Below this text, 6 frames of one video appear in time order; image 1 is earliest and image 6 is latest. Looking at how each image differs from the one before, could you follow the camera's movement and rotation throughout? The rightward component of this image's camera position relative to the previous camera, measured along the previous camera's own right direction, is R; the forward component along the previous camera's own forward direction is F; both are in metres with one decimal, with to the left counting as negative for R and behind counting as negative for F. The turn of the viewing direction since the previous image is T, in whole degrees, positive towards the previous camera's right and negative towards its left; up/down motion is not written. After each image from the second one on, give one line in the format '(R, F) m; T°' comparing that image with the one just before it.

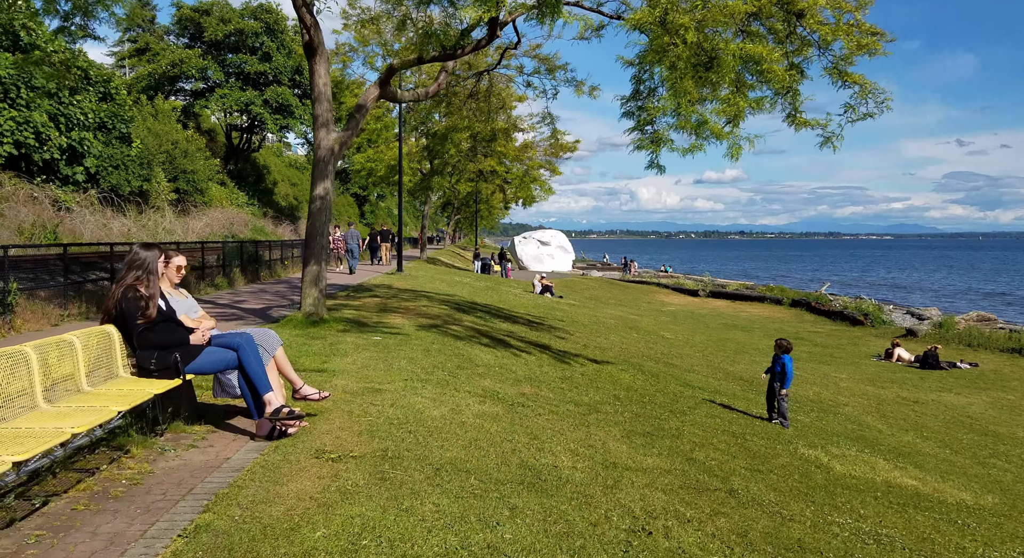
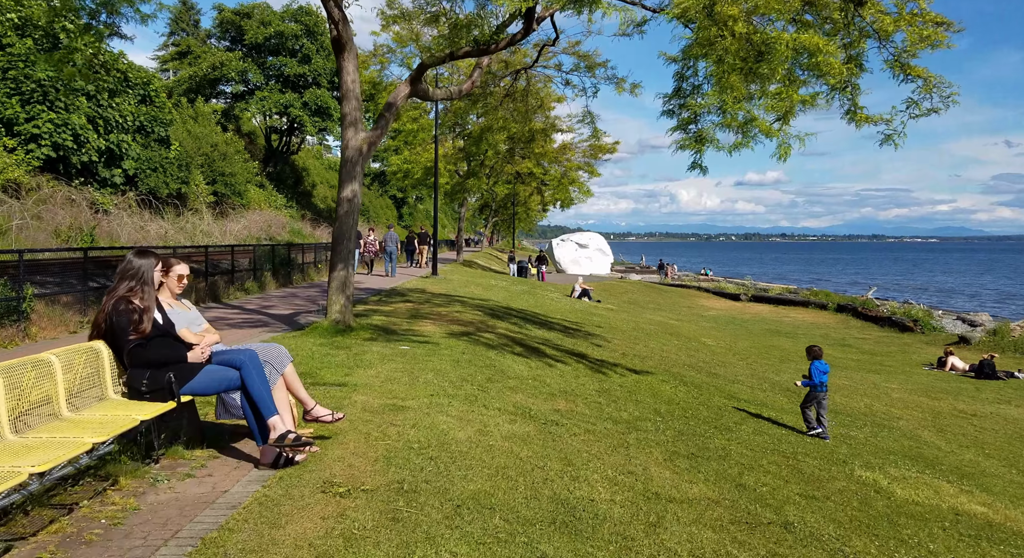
(0.0, +0.5) m; -3°
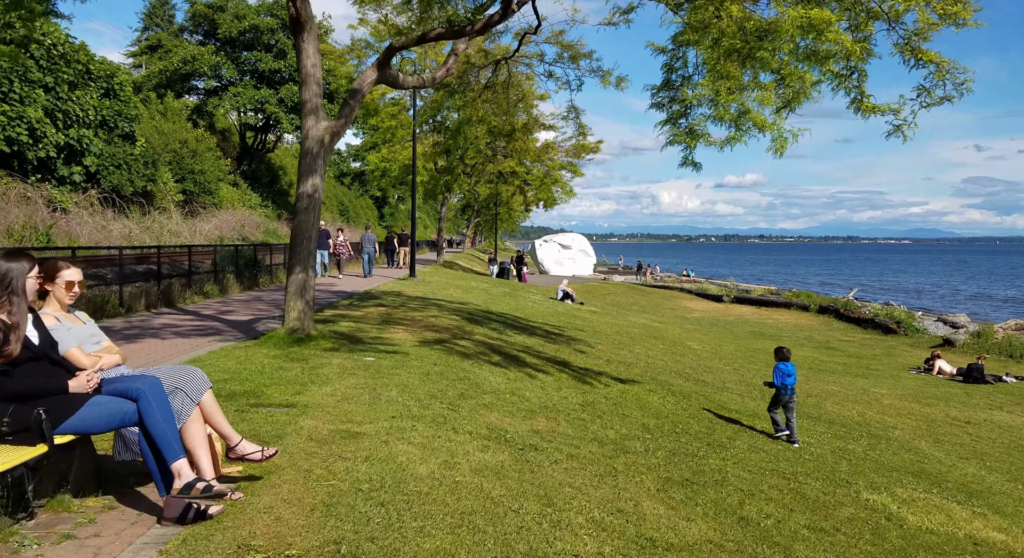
(+0.1, +0.9) m; +1°
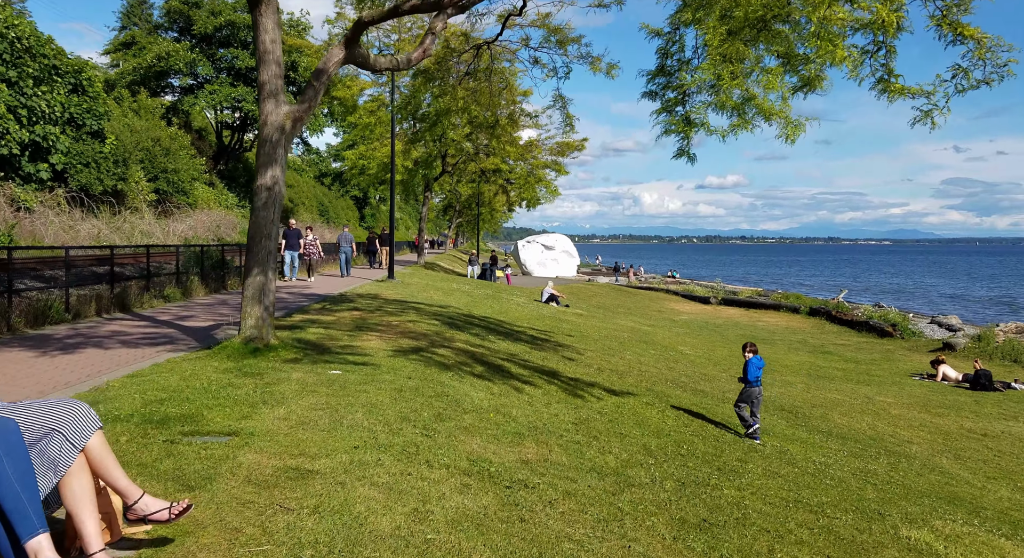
(0.0, +1.0) m; +1°
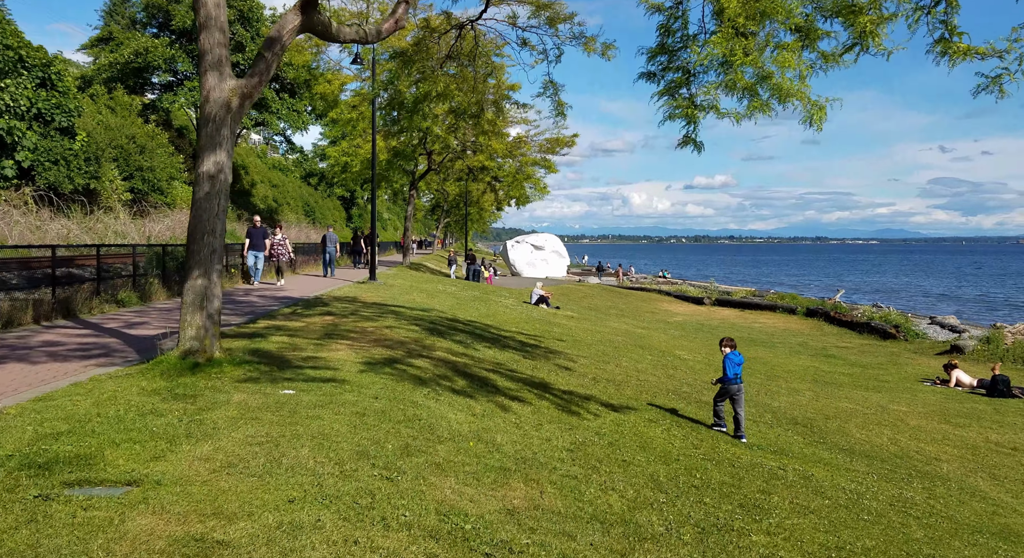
(+0.1, +1.2) m; +1°
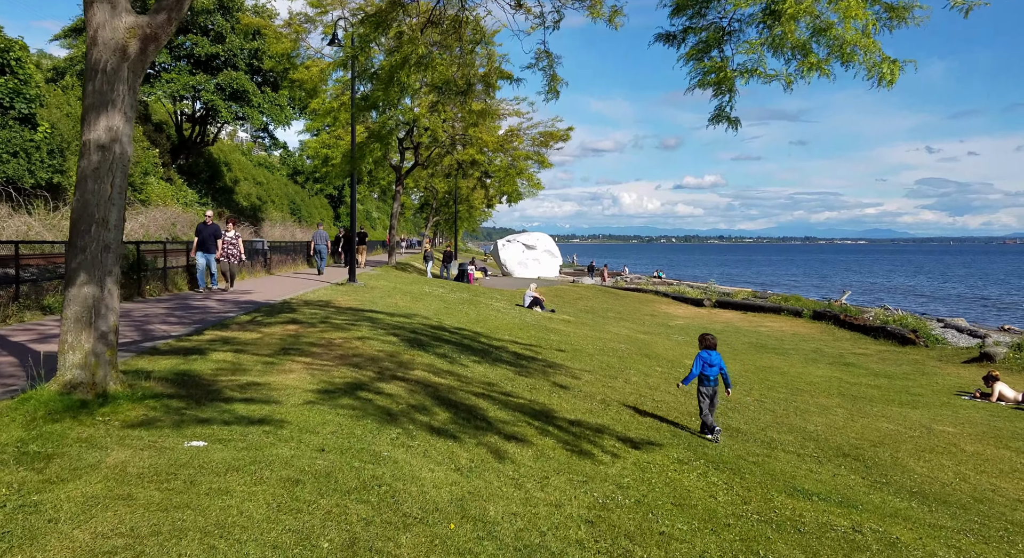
(-0.1, +2.0) m; +1°
